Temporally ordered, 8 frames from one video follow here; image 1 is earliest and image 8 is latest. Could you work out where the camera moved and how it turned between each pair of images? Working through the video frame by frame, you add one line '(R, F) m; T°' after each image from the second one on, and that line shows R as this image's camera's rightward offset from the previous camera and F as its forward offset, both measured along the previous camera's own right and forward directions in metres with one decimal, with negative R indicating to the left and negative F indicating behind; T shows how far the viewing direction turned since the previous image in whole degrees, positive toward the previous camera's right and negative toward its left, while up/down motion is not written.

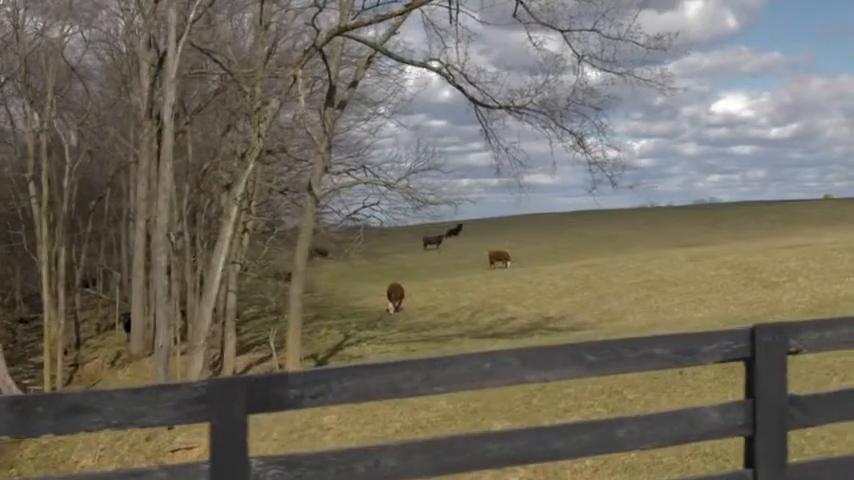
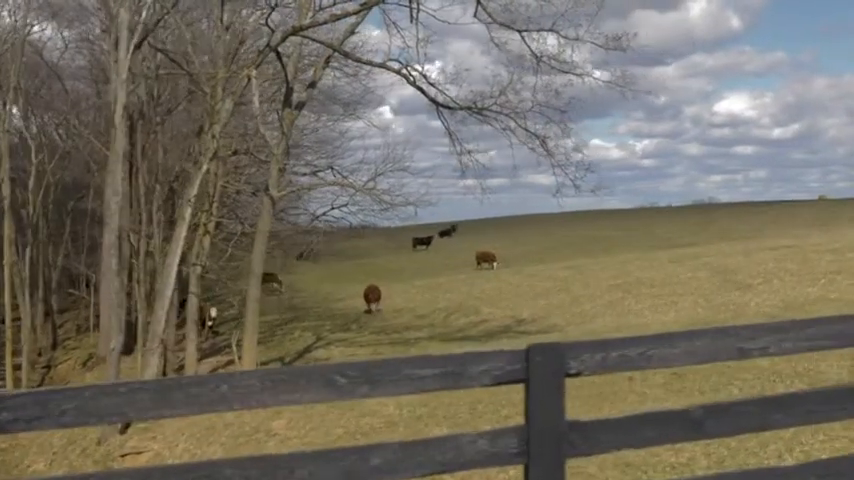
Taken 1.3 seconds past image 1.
(+0.9, +0.3) m; 0°
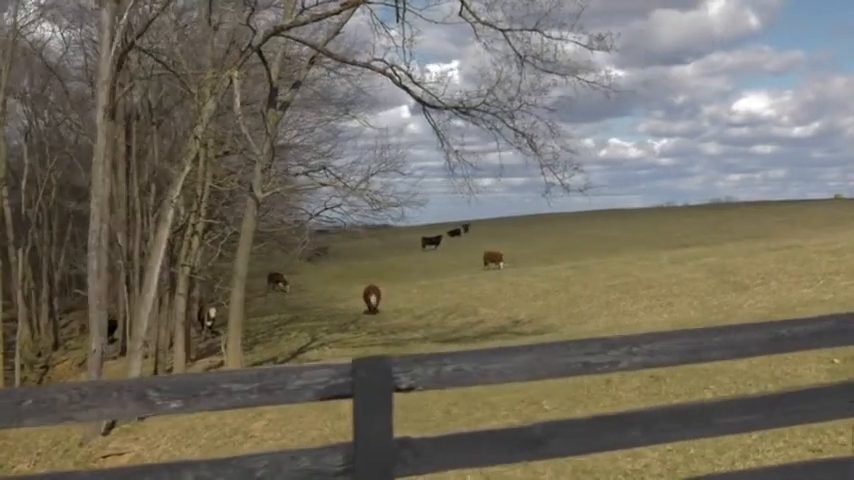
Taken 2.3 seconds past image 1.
(+0.7, +0.1) m; -1°
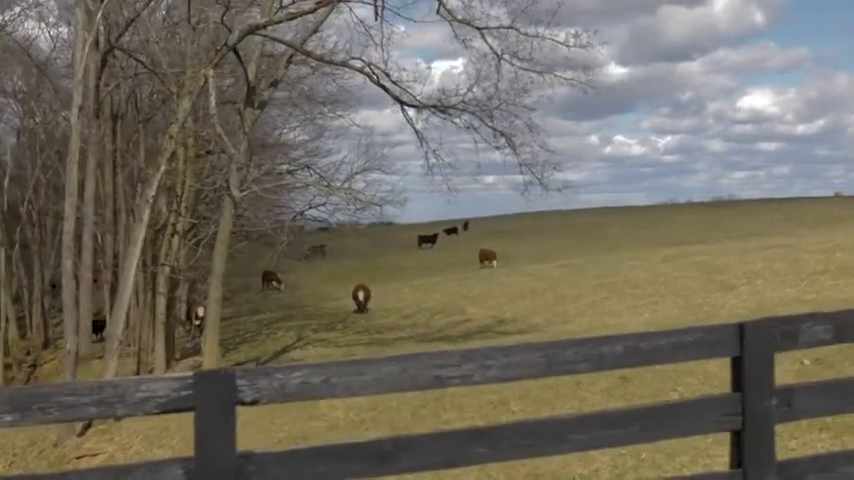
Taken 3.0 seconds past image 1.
(+0.6, +0.1) m; 0°
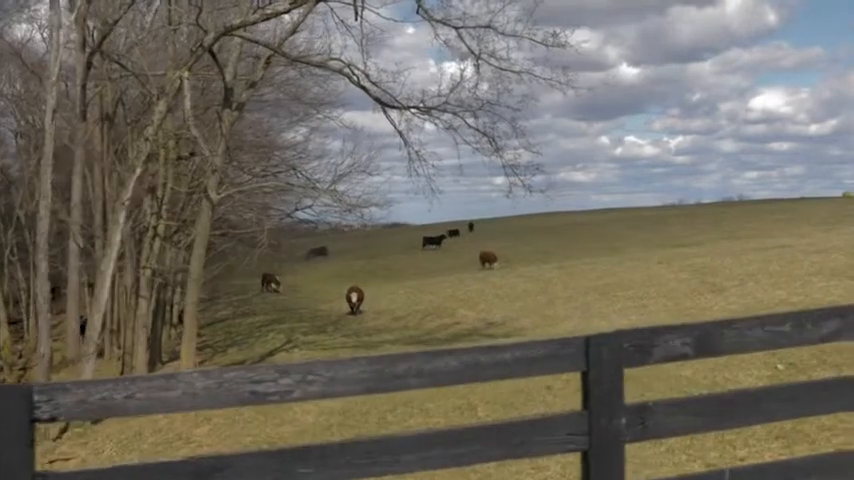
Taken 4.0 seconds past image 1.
(+0.7, +0.2) m; -1°
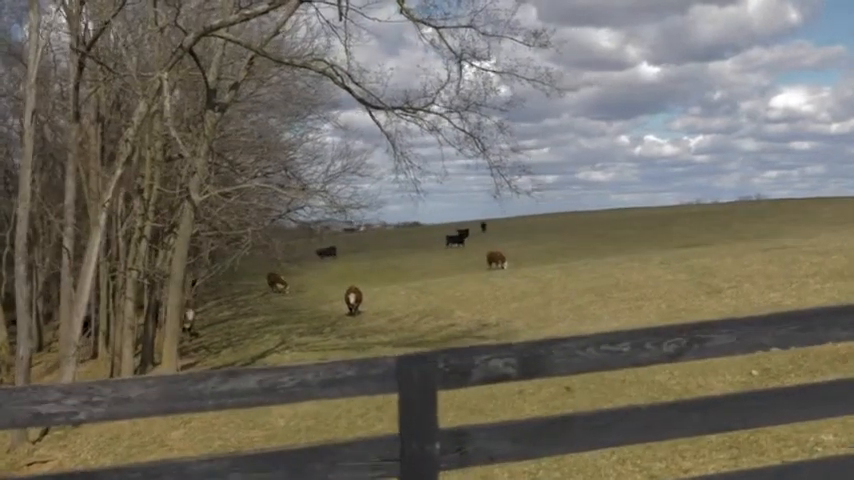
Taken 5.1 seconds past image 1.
(+0.7, +0.2) m; -1°
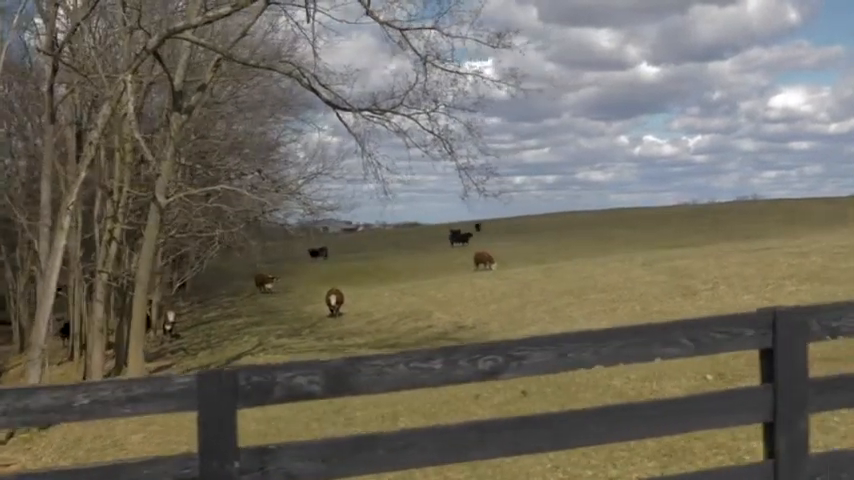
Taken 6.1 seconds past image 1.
(+0.7, 0.0) m; 0°
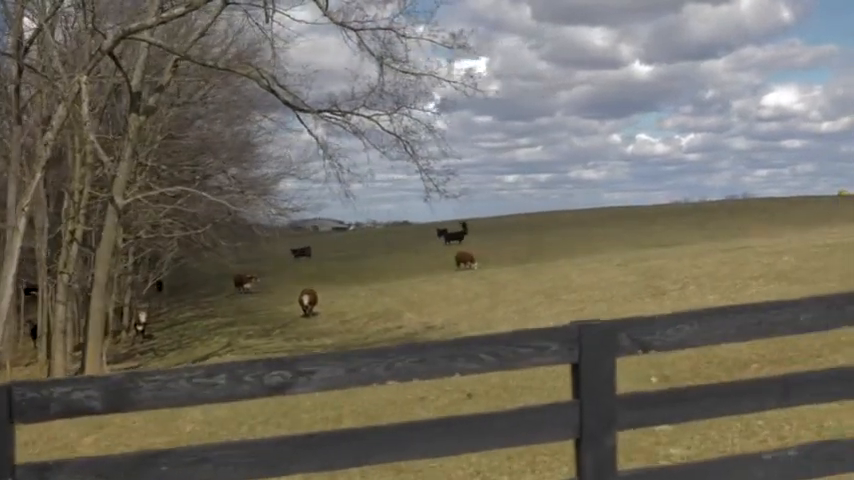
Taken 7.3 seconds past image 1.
(+0.7, 0.0) m; 0°
